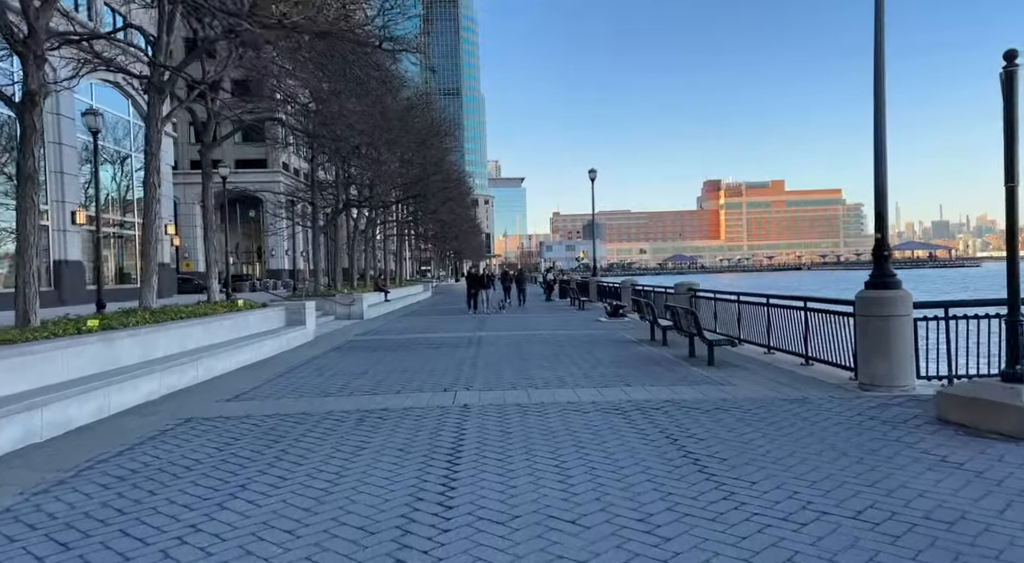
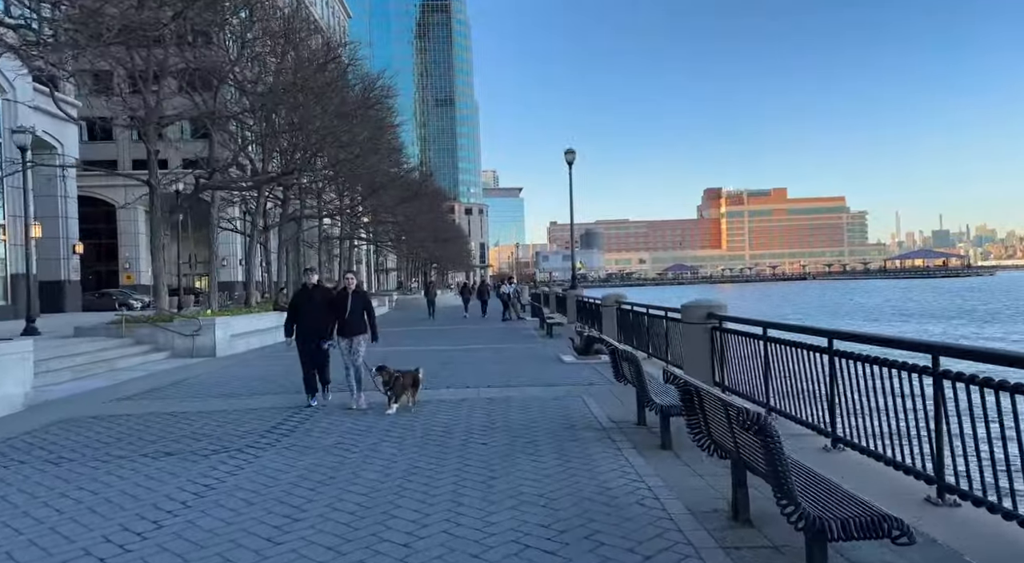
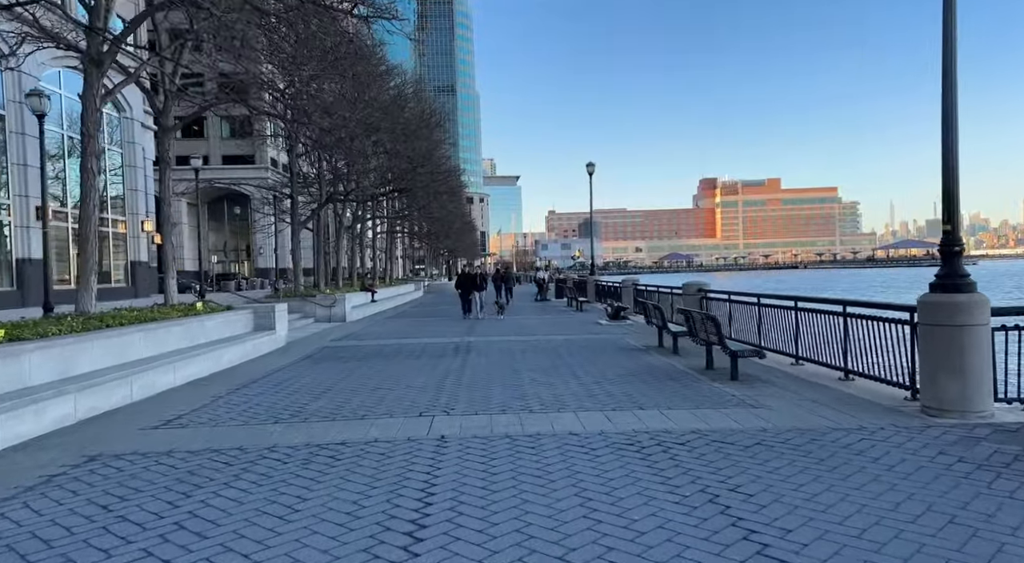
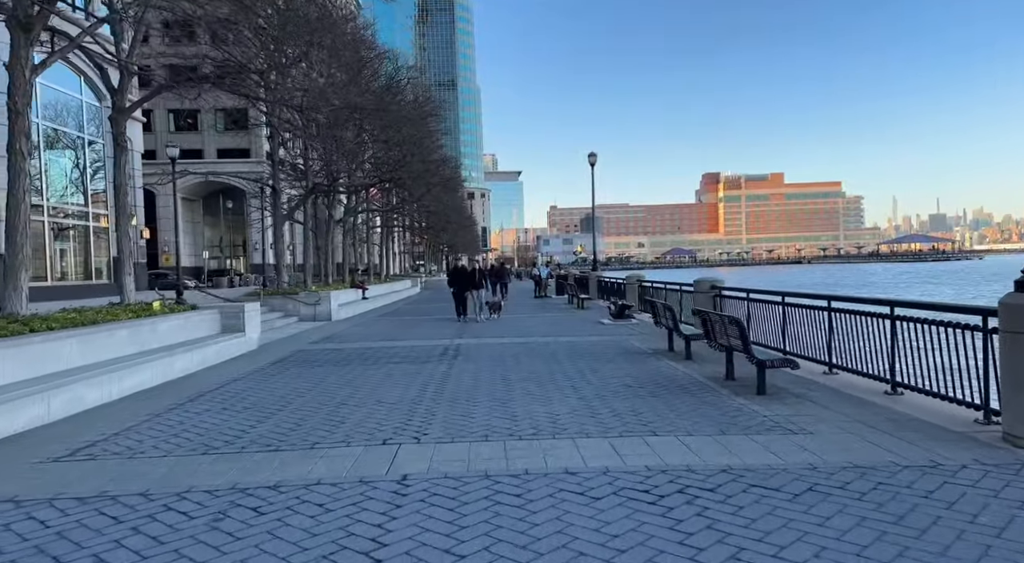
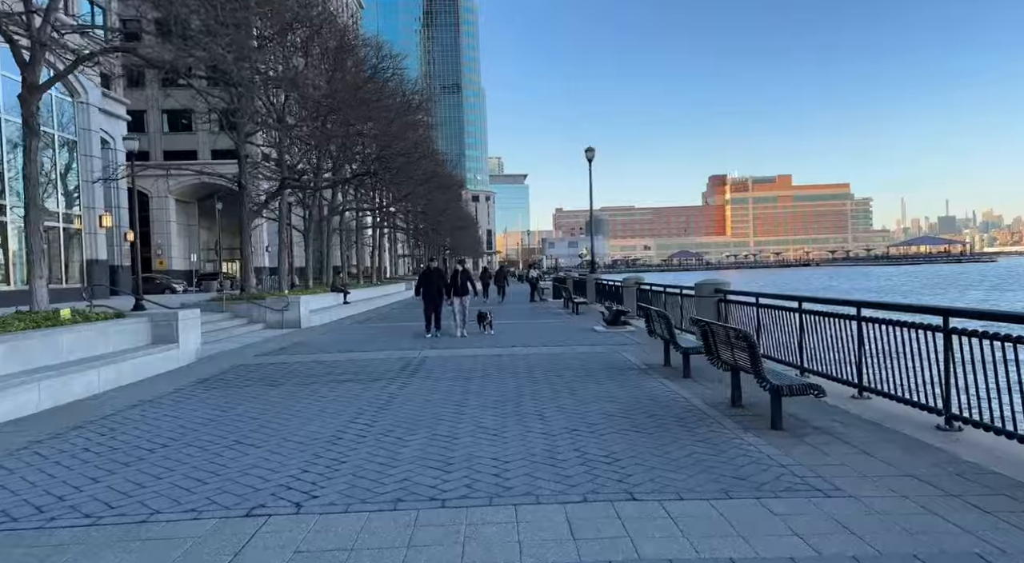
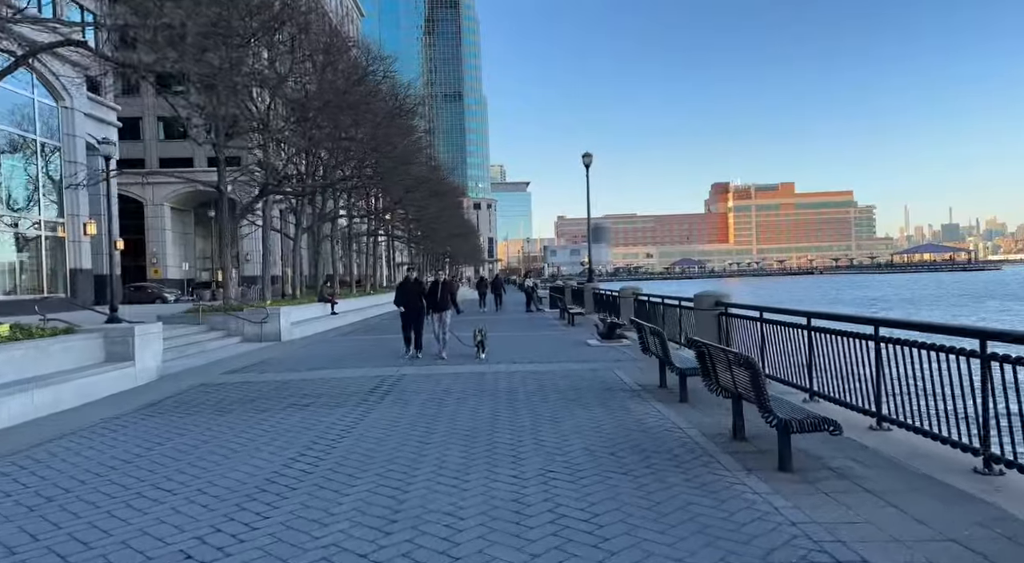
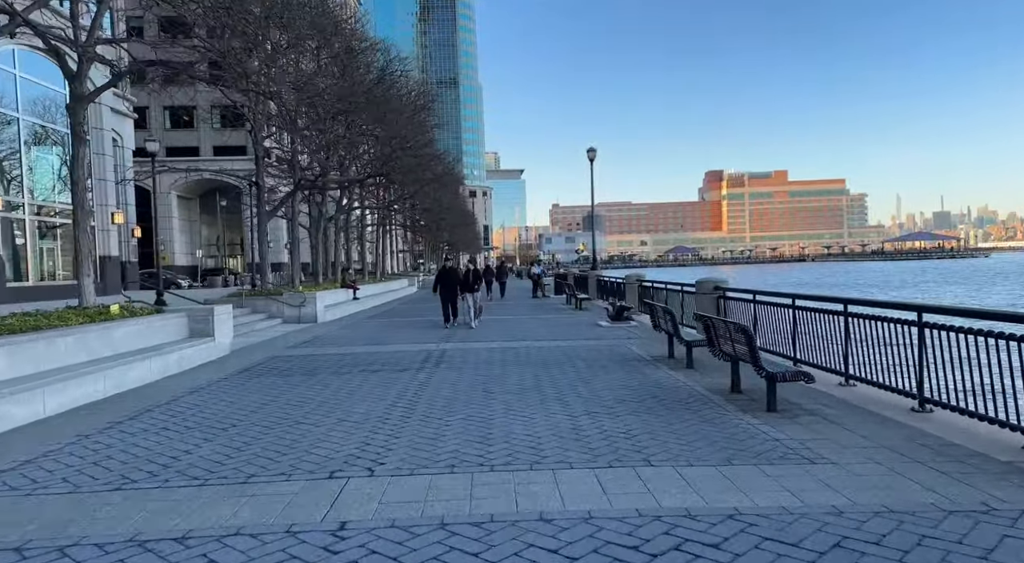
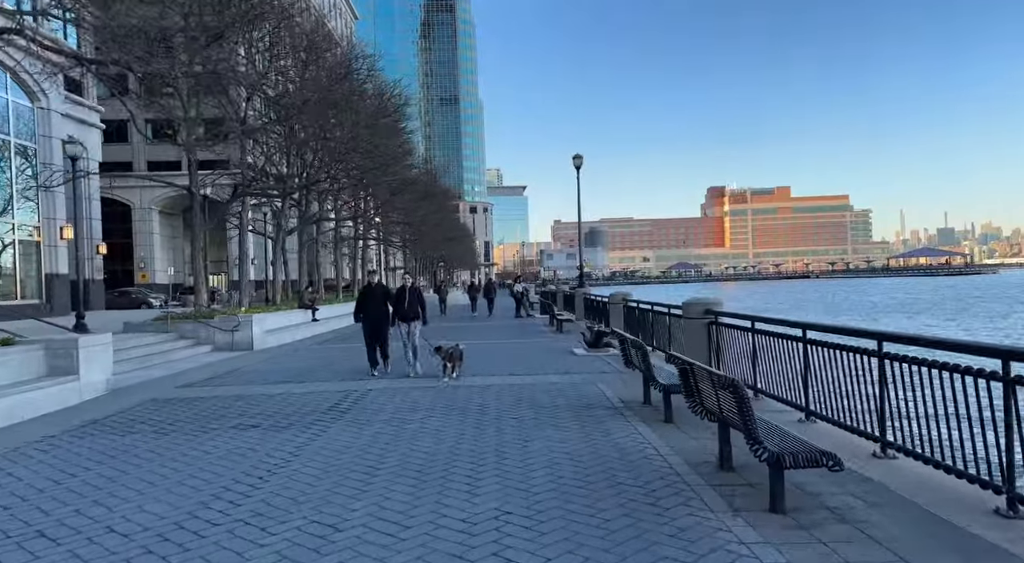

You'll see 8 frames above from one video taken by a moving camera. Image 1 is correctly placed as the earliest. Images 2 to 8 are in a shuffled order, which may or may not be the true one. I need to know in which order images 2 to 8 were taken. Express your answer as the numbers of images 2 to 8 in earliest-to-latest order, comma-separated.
3, 4, 7, 5, 6, 8, 2
